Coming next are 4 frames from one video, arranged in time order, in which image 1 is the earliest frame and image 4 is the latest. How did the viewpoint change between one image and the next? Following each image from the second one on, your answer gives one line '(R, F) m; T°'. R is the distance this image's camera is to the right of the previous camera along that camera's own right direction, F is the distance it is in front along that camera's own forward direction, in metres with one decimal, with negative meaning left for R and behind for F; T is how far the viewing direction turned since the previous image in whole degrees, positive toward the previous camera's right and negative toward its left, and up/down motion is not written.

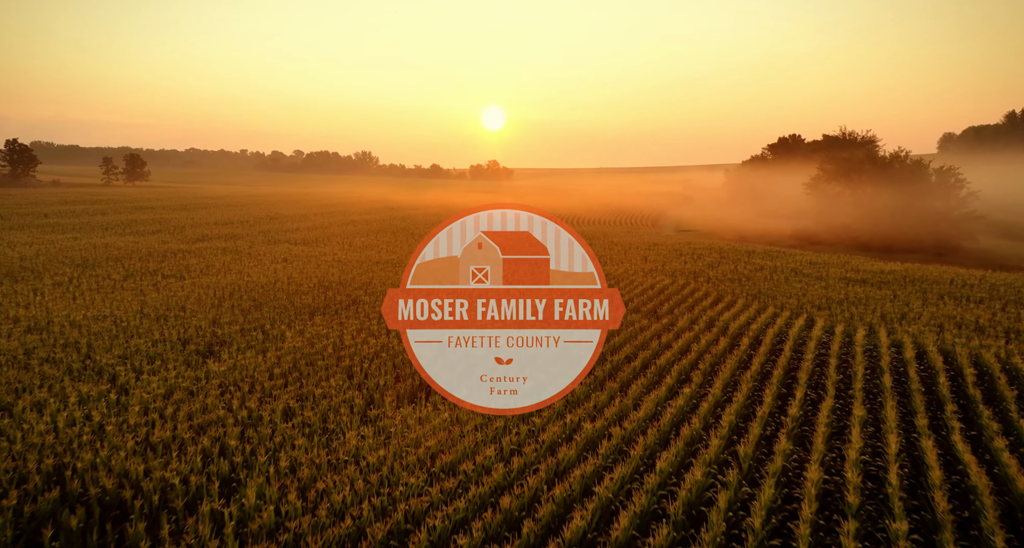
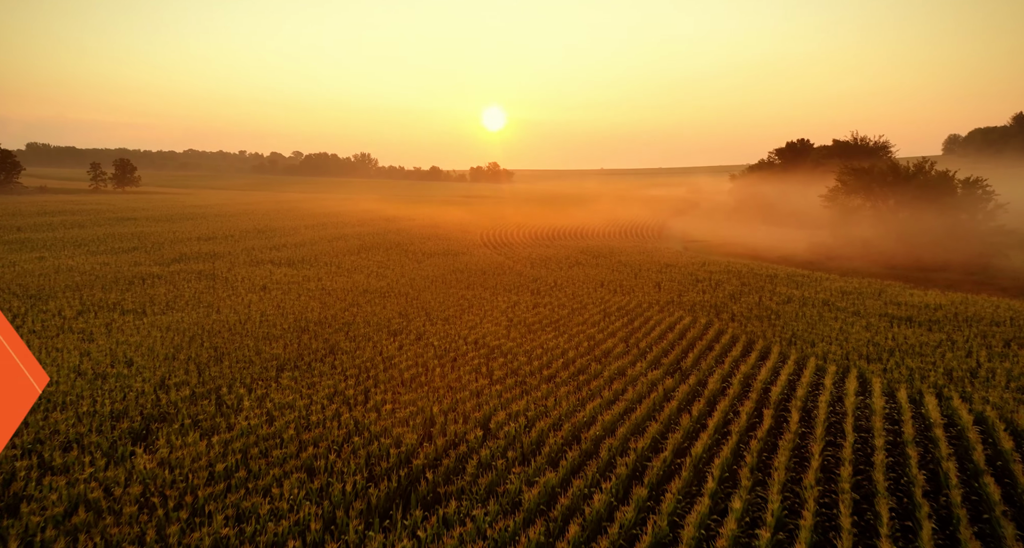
(0.0, +1.7) m; 0°
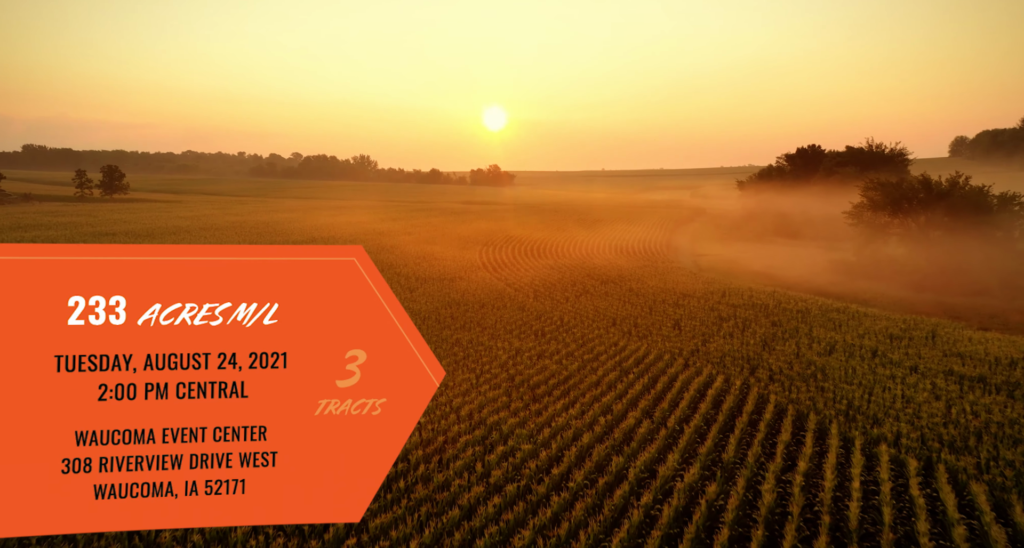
(0.0, +2.0) m; 0°
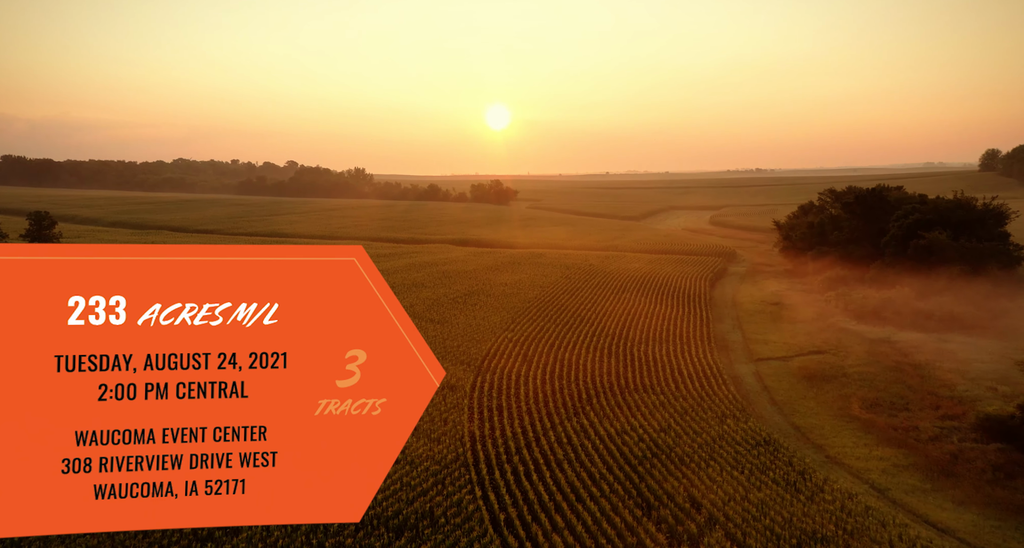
(-0.1, +9.5) m; 0°
